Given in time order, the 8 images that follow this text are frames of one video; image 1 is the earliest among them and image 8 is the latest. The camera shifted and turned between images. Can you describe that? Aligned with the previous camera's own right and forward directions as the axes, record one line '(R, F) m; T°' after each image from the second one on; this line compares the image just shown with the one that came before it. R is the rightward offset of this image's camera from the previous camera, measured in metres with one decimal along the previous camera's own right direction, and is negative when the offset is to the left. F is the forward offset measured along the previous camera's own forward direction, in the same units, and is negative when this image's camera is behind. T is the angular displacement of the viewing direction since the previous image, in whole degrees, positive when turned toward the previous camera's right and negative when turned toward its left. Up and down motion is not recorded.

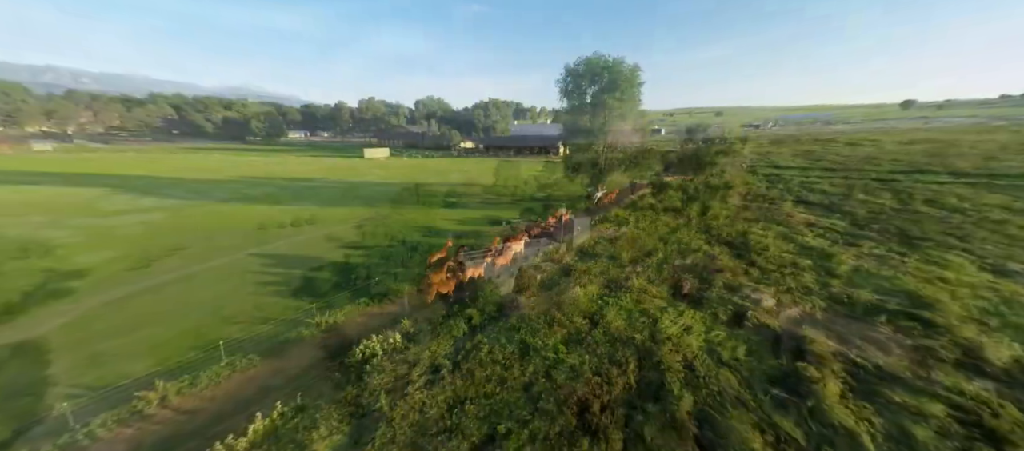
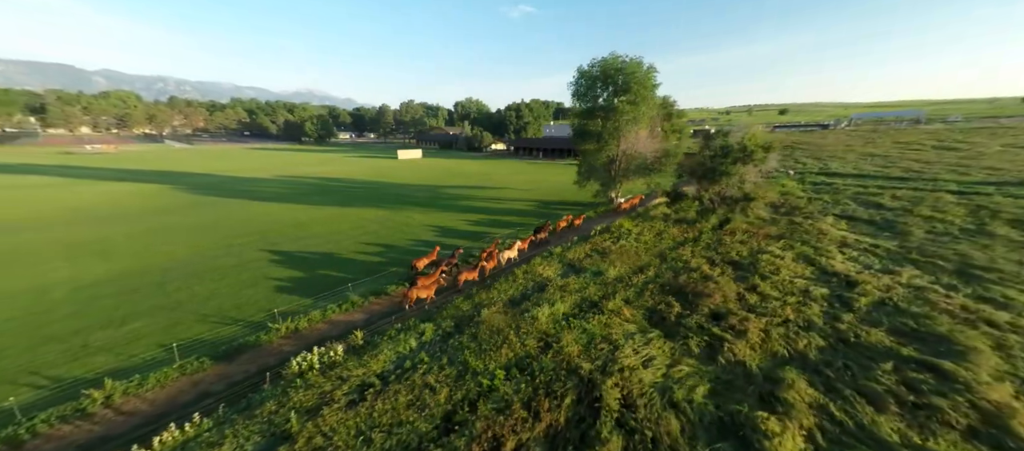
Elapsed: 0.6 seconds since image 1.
(+2.4, +0.7) m; -6°
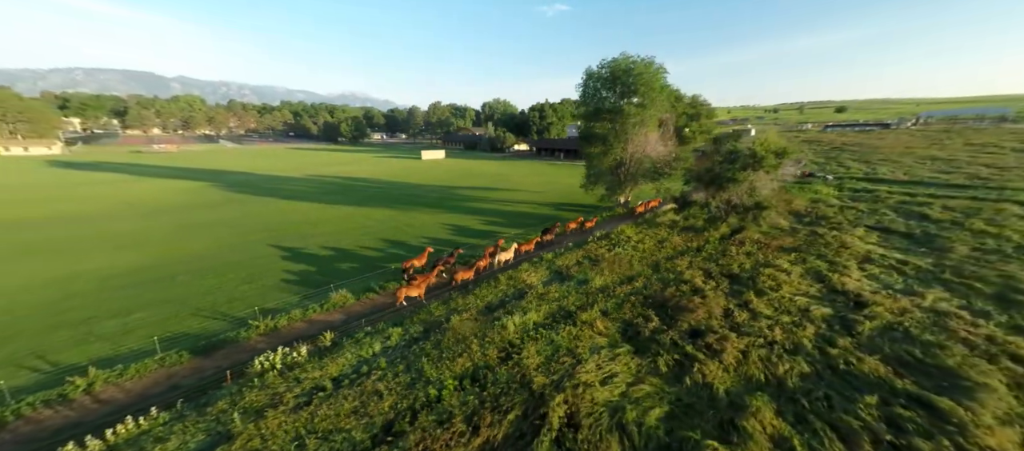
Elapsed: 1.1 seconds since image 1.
(+1.8, +0.3) m; -4°
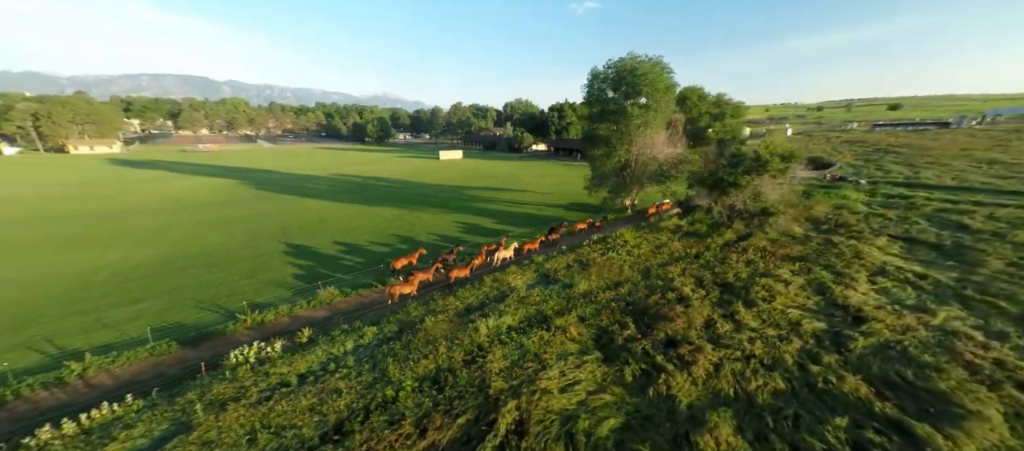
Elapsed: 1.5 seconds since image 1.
(+1.5, +0.1) m; -4°
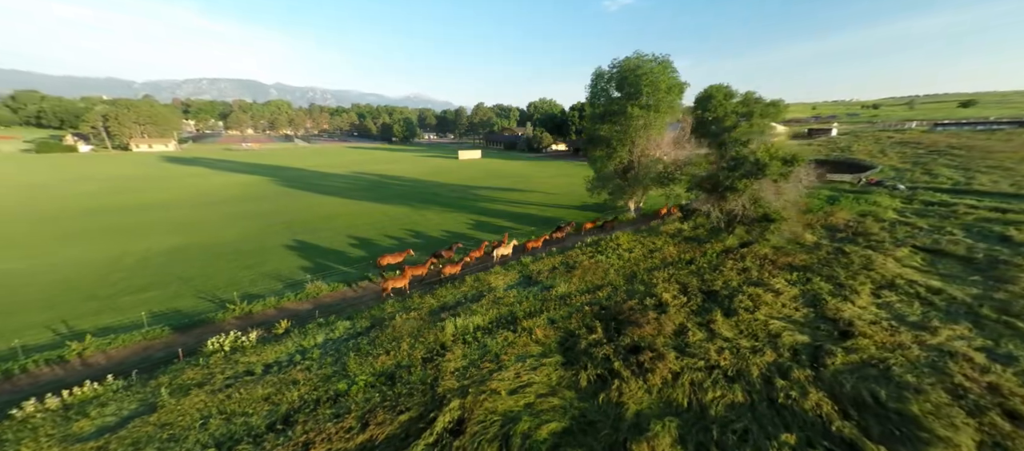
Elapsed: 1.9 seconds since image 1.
(+1.7, 0.0) m; -4°
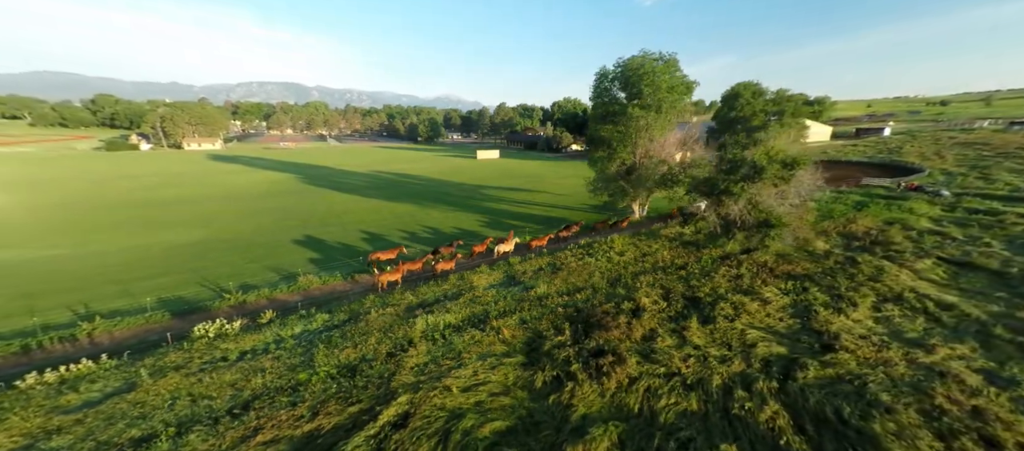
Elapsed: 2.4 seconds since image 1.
(+1.7, 0.0) m; -4°
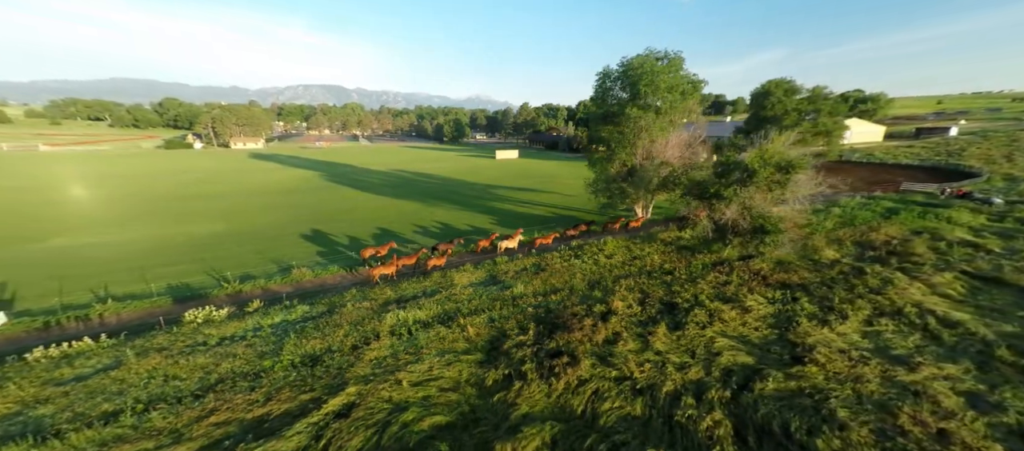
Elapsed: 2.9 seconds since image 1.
(+1.8, -0.1) m; -4°
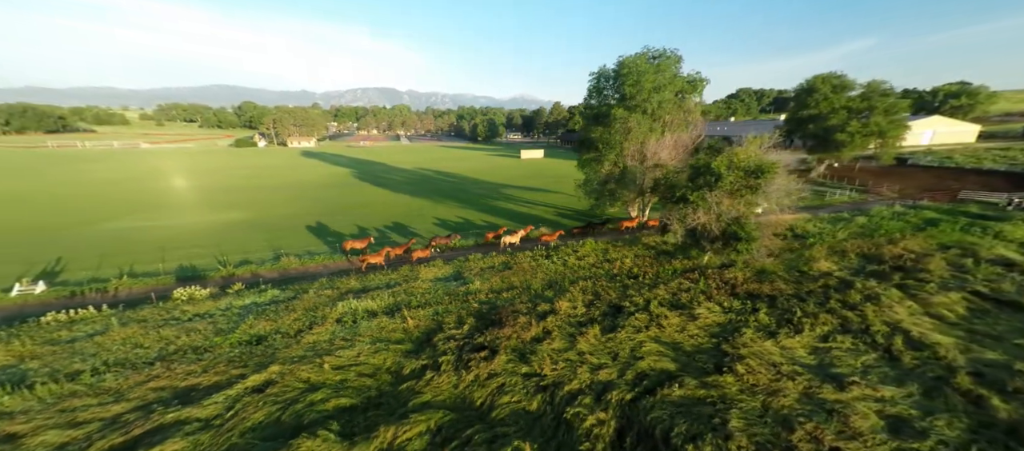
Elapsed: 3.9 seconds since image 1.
(+3.1, -0.3) m; -6°
